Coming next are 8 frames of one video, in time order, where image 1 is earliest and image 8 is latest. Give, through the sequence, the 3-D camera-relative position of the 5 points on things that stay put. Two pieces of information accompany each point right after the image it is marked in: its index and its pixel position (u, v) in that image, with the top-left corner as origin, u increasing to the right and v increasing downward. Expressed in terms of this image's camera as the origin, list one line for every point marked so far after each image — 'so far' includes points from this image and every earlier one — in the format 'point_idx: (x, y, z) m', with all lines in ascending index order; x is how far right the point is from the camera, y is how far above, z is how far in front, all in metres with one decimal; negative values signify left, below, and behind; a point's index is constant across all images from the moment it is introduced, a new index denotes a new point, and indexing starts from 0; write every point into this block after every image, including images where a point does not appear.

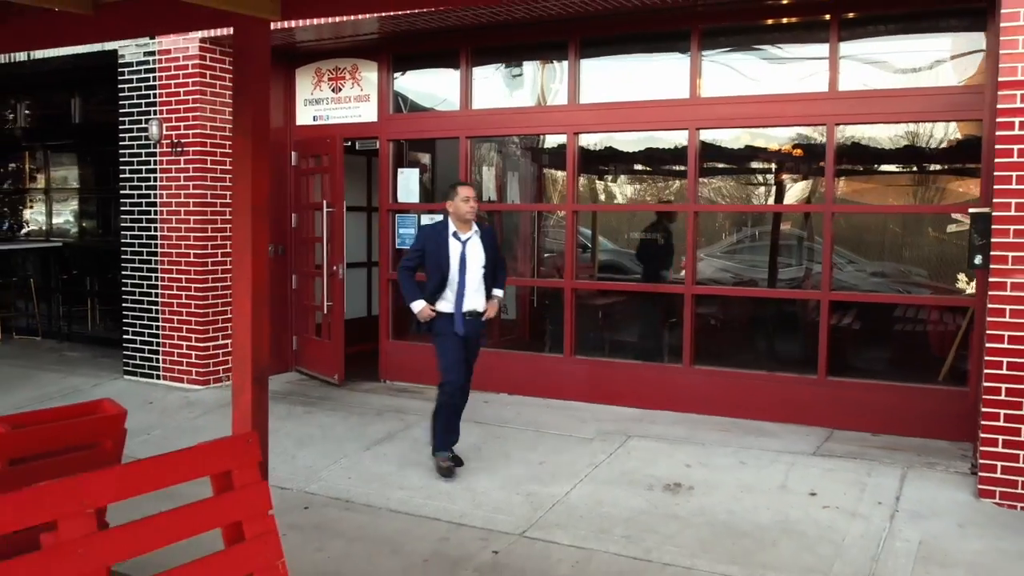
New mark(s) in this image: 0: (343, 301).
0: (-1.2, -0.1, +7.3) m
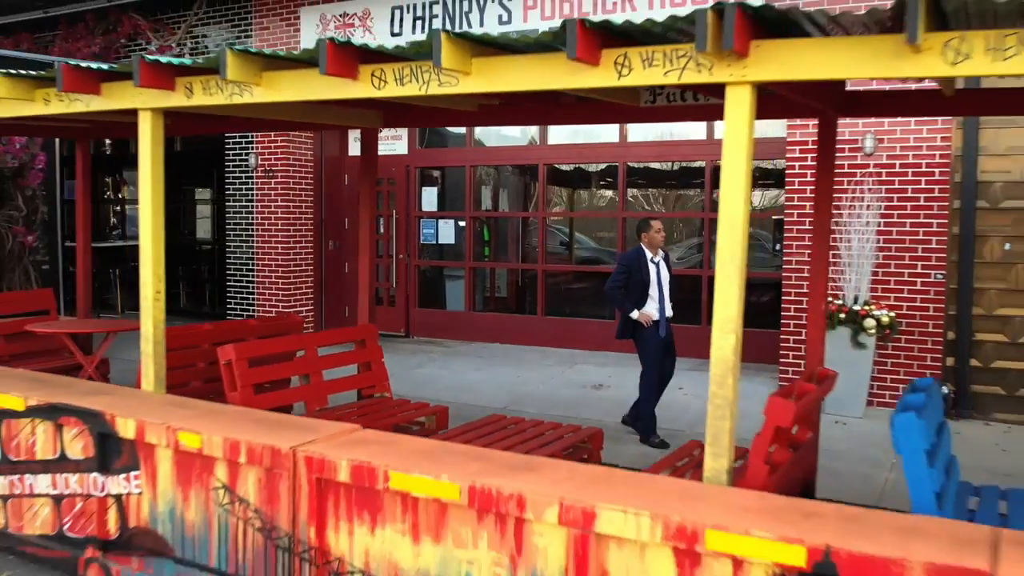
0: (-1.3, +0.1, +10.2) m
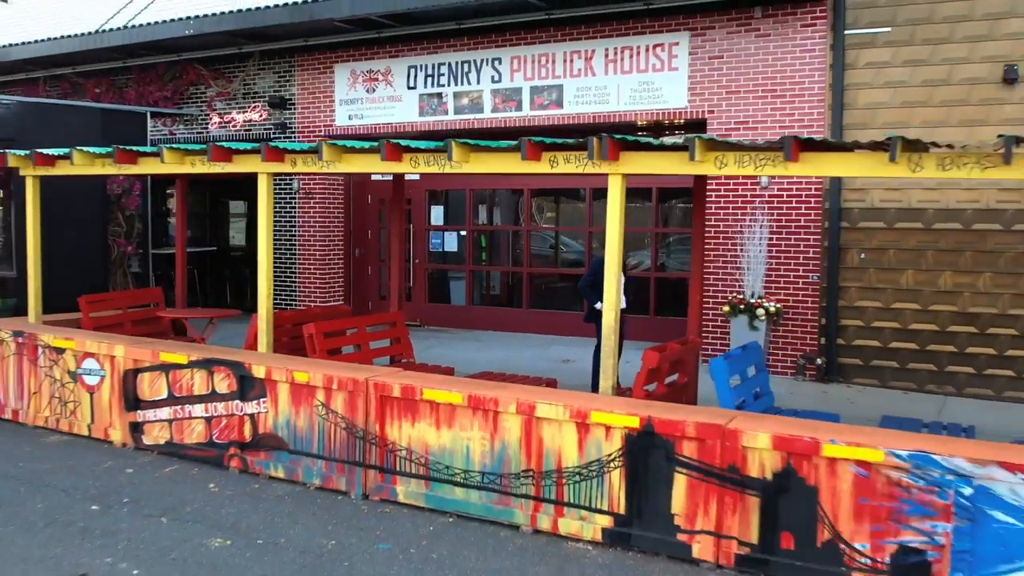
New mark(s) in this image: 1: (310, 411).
0: (-1.4, +0.1, +12.6) m
1: (-1.4, -0.9, +6.1) m
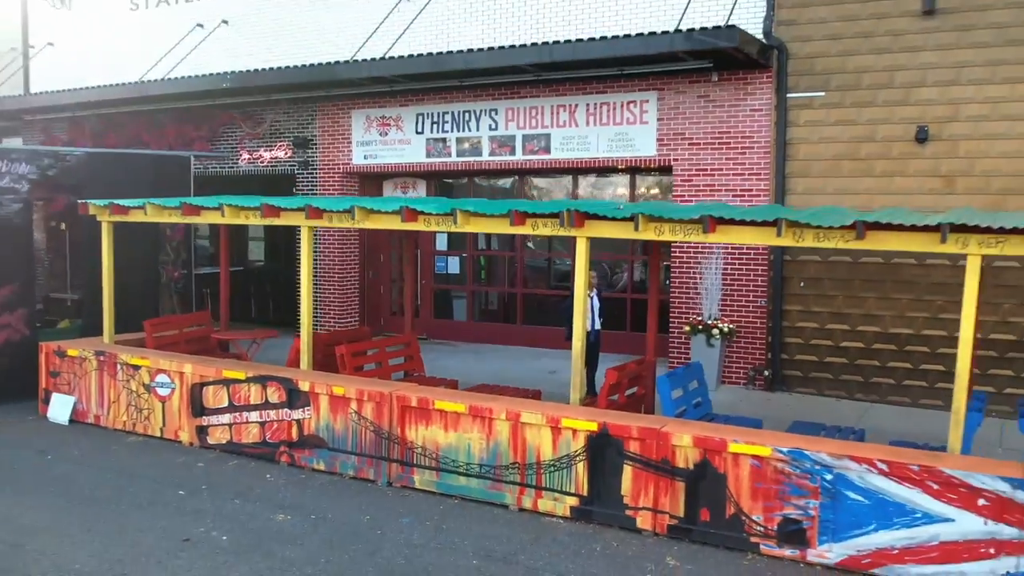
0: (-1.5, -0.2, +14.3) m
1: (-1.5, -1.2, +7.7) m
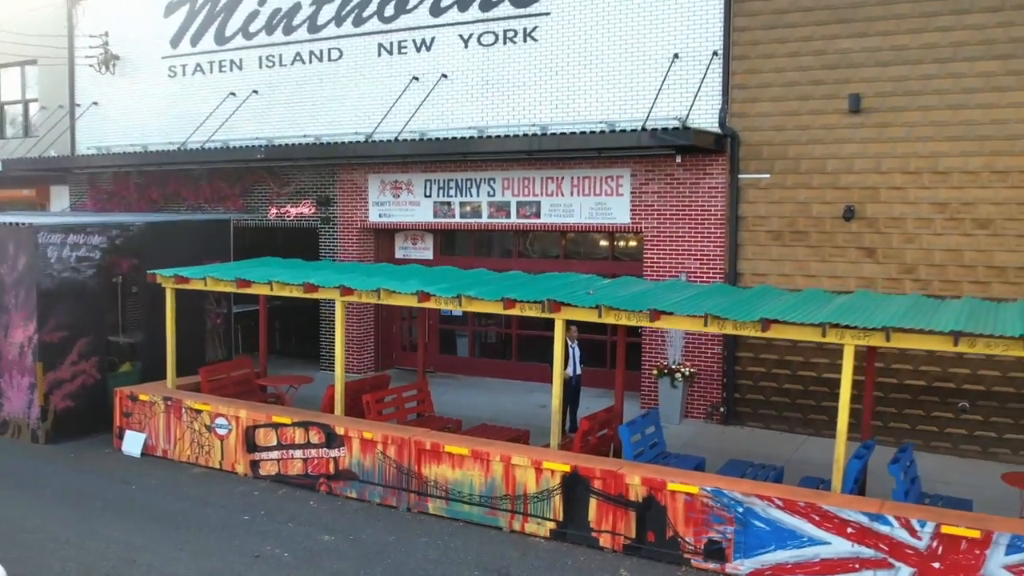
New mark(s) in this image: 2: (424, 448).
0: (-1.6, -0.9, +16.3) m
1: (-1.6, -1.9, +9.7) m
2: (-1.0, -1.8, +9.4) m
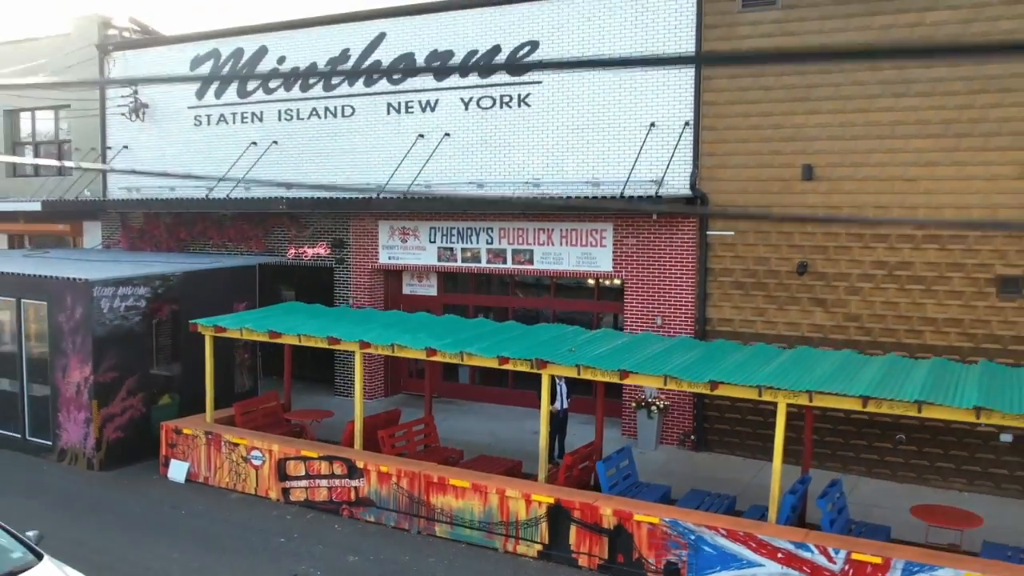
0: (-1.7, -1.7, +18.0) m
1: (-1.7, -2.7, +11.5) m
2: (-1.1, -2.6, +11.1) m
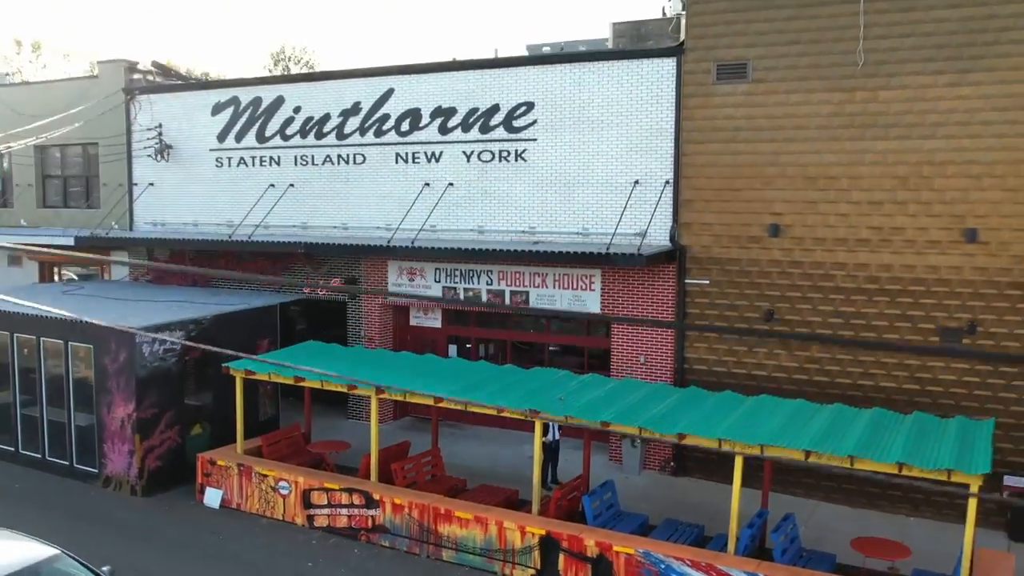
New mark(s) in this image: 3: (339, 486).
0: (-1.7, -2.4, +19.7) m
1: (-1.7, -3.6, +13.1) m
2: (-1.1, -3.4, +12.8) m
3: (-2.8, -3.2, +13.6) m
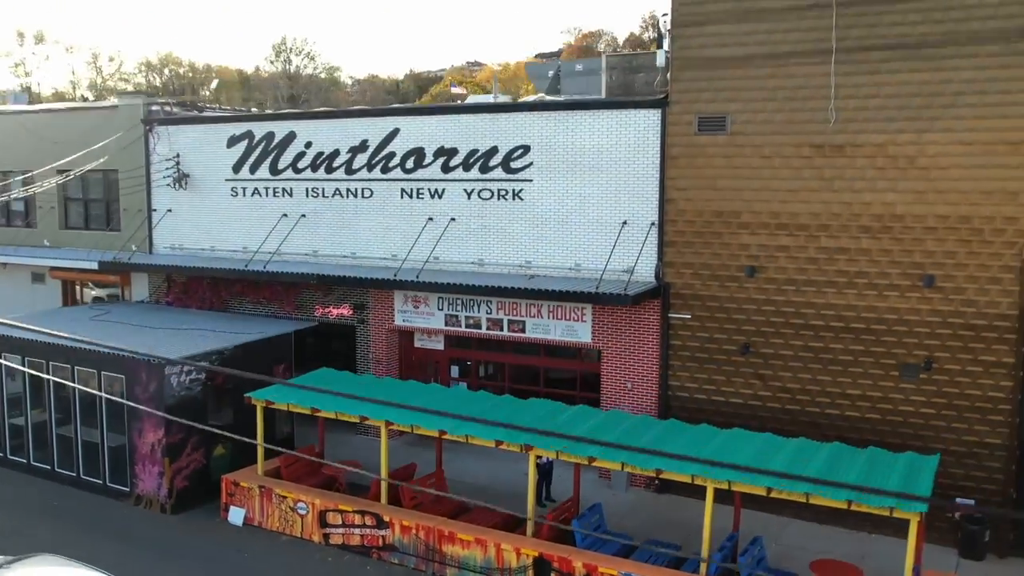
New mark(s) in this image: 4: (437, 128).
0: (-1.7, -3.0, +21.1) m
1: (-1.8, -4.3, +14.5) m
2: (-1.2, -4.2, +14.2) m
3: (-2.9, -4.0, +15.1) m
4: (-1.8, +3.7, +19.5) m
